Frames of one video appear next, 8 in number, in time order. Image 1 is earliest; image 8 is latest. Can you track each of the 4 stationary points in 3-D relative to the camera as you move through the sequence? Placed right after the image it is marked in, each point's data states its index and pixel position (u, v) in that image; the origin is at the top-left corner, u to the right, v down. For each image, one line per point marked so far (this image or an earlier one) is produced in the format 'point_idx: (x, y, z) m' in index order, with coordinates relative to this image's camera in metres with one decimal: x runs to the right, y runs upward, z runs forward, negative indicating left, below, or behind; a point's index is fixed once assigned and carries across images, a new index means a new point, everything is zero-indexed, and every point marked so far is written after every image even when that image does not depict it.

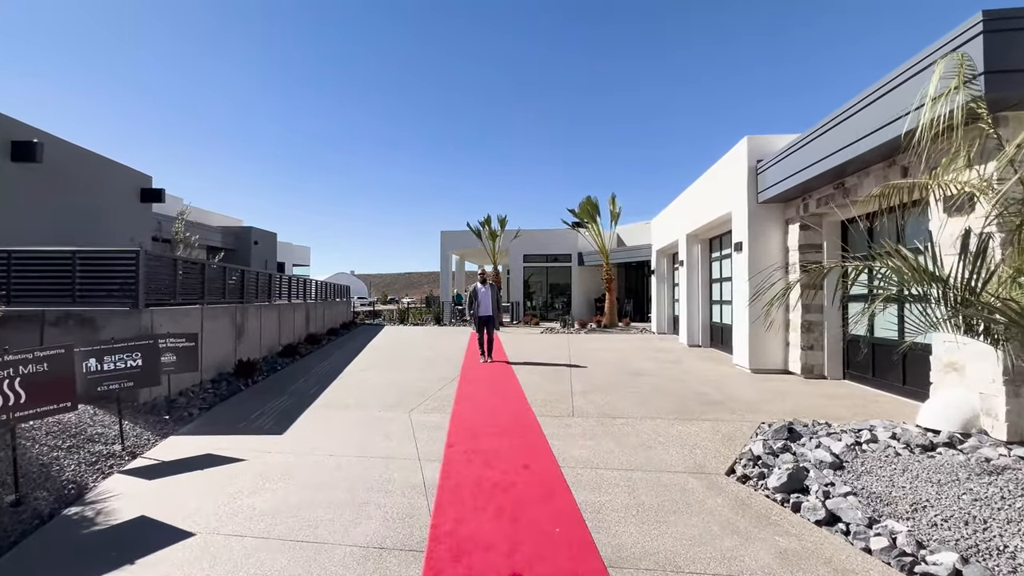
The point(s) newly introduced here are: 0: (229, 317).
0: (-4.8, -0.5, +7.7) m
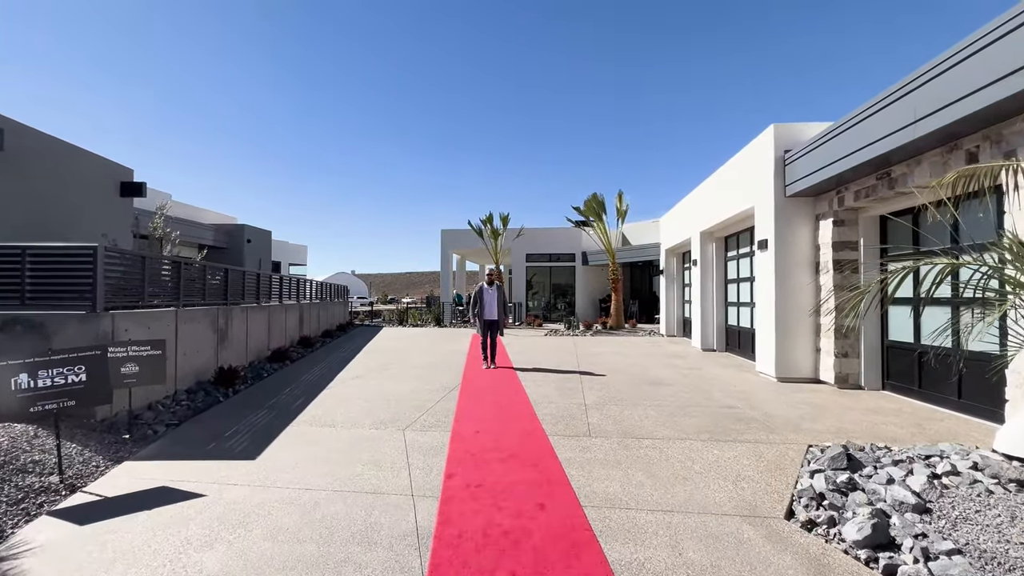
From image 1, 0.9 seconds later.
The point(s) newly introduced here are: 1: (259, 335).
0: (-4.7, -0.5, +7.0) m
1: (-5.1, -0.9, +9.0) m
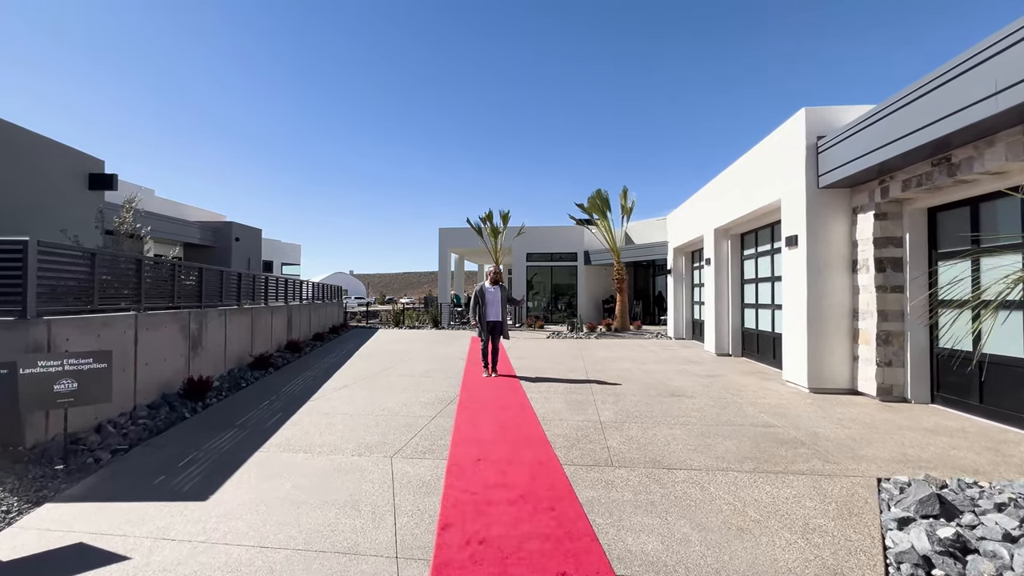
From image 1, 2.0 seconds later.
0: (-4.6, -0.5, +6.3) m
1: (-5.0, -1.0, +8.3) m
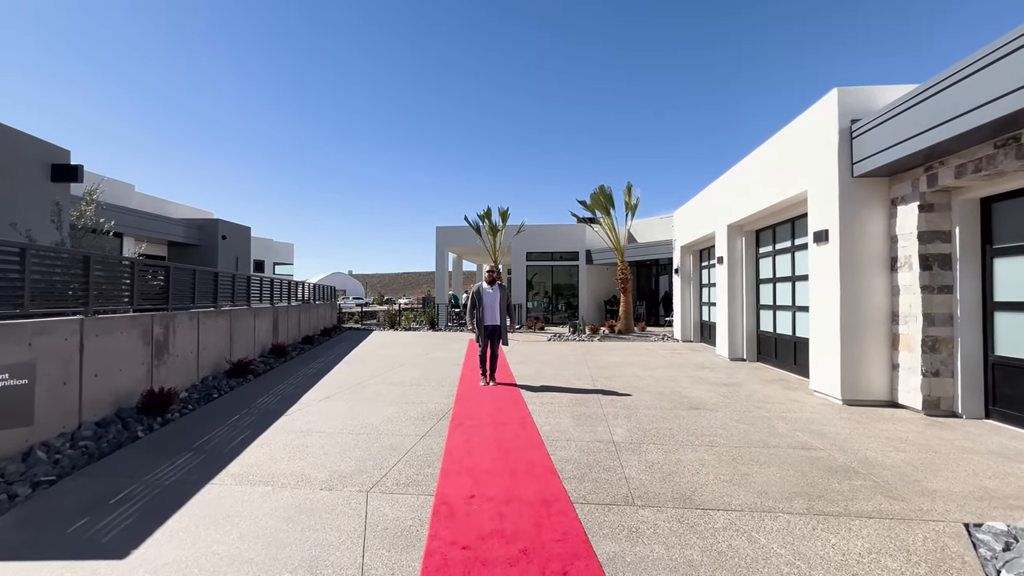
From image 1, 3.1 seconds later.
0: (-4.6, -0.5, +5.7) m
1: (-5.0, -1.0, +7.6) m
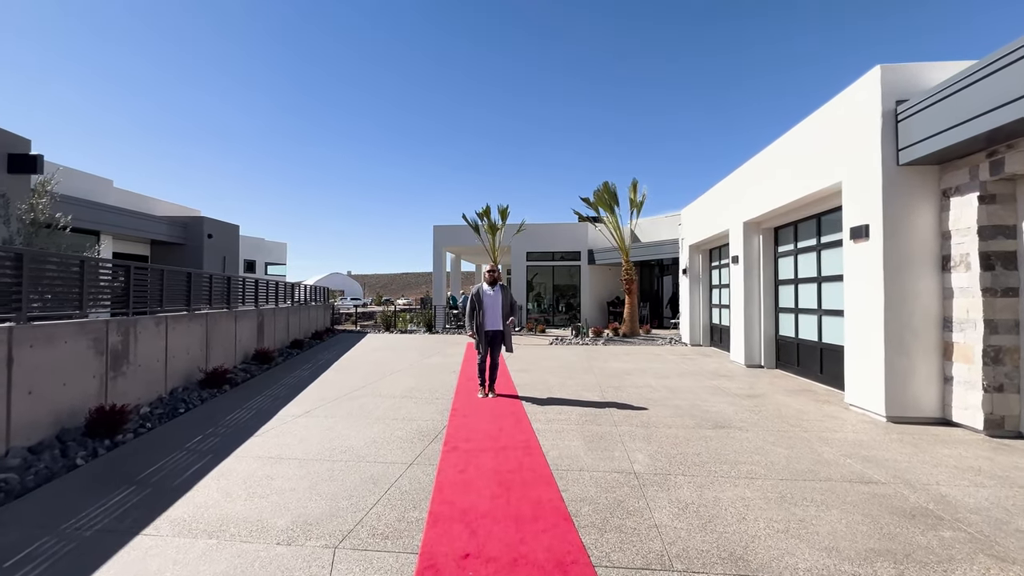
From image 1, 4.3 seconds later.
0: (-4.6, -0.5, +5.0) m
1: (-5.0, -1.0, +7.0) m
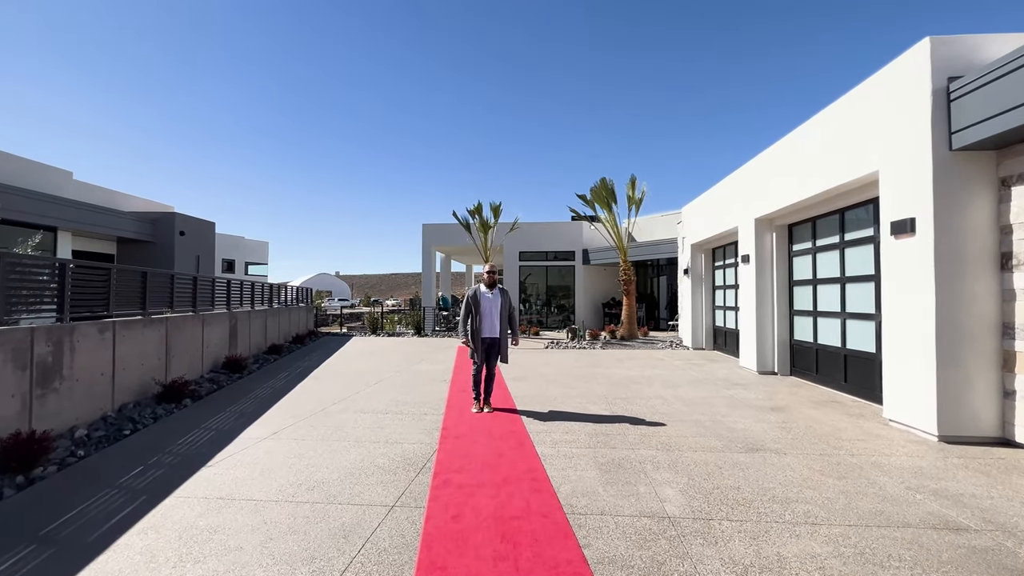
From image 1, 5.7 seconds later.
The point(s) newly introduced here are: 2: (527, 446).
0: (-4.6, -0.6, +4.2) m
1: (-5.0, -1.0, +6.1) m
2: (+0.1, -1.5, +4.4) m
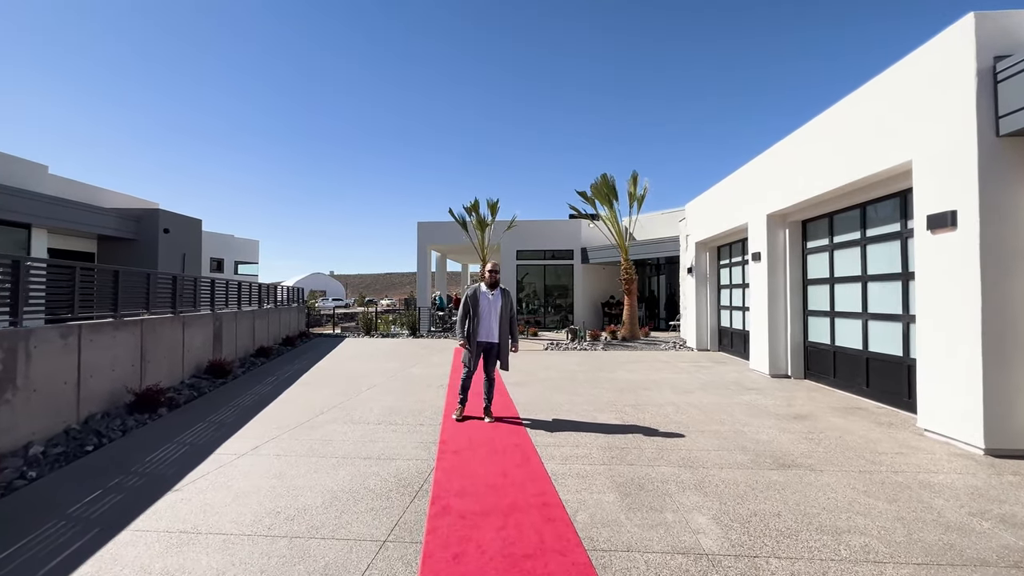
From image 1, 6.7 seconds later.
0: (-4.5, -0.6, +3.7) m
1: (-5.0, -1.0, +5.6) m
2: (+0.2, -1.5, +3.9) m
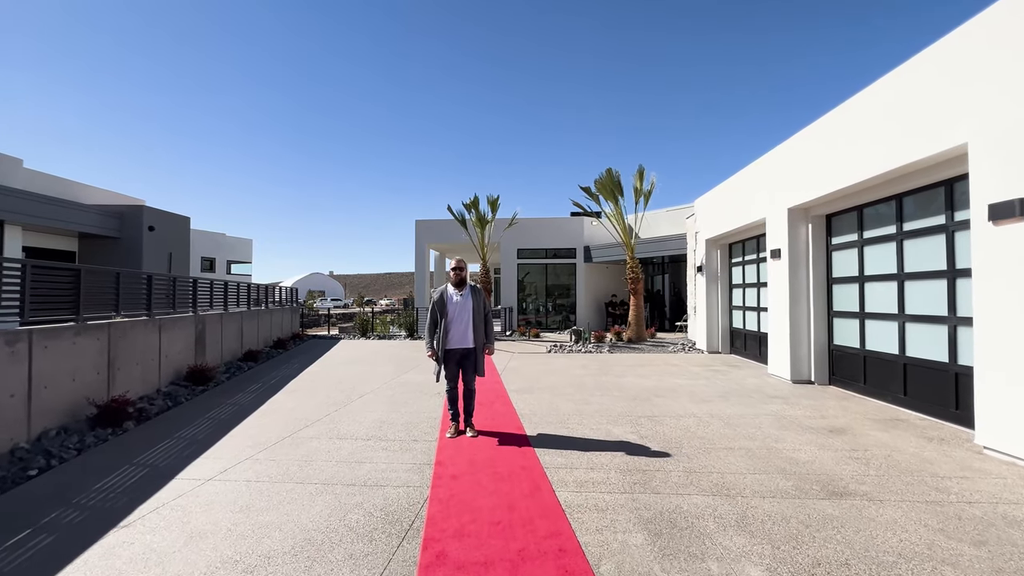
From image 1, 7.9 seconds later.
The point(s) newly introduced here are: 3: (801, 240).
0: (-4.5, -0.6, +3.1) m
1: (-4.9, -1.0, +5.1) m
2: (+0.2, -1.5, +3.4) m
3: (+4.8, +0.8, +7.6) m
